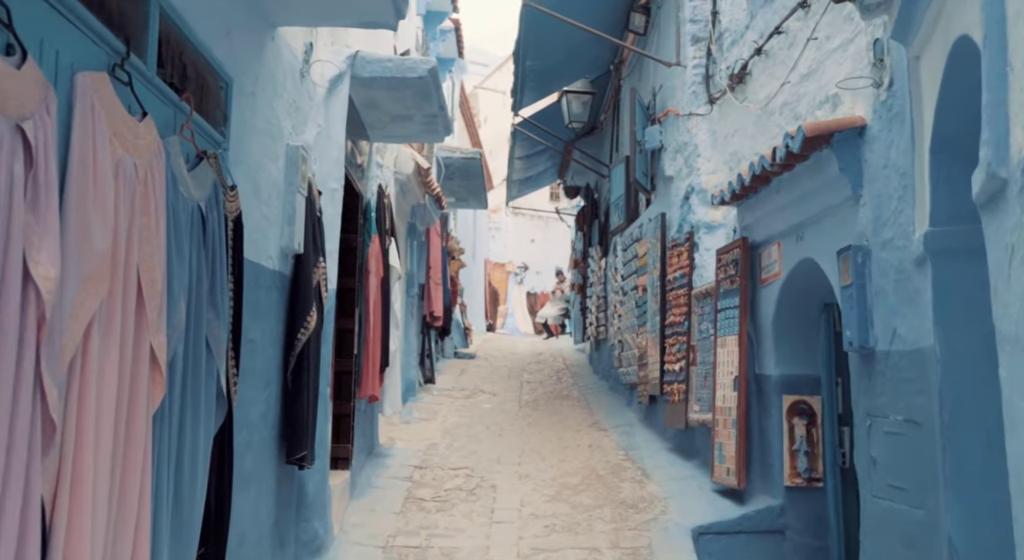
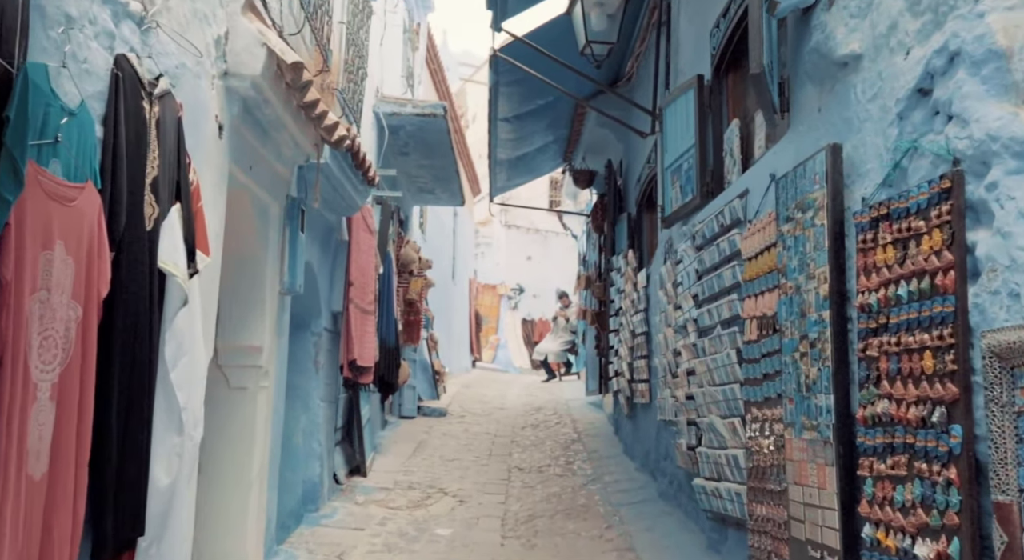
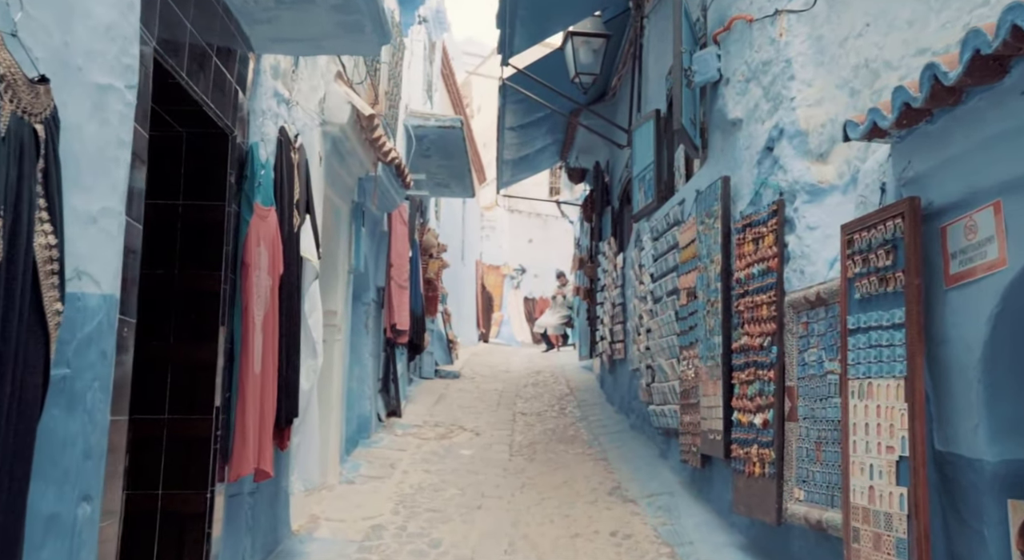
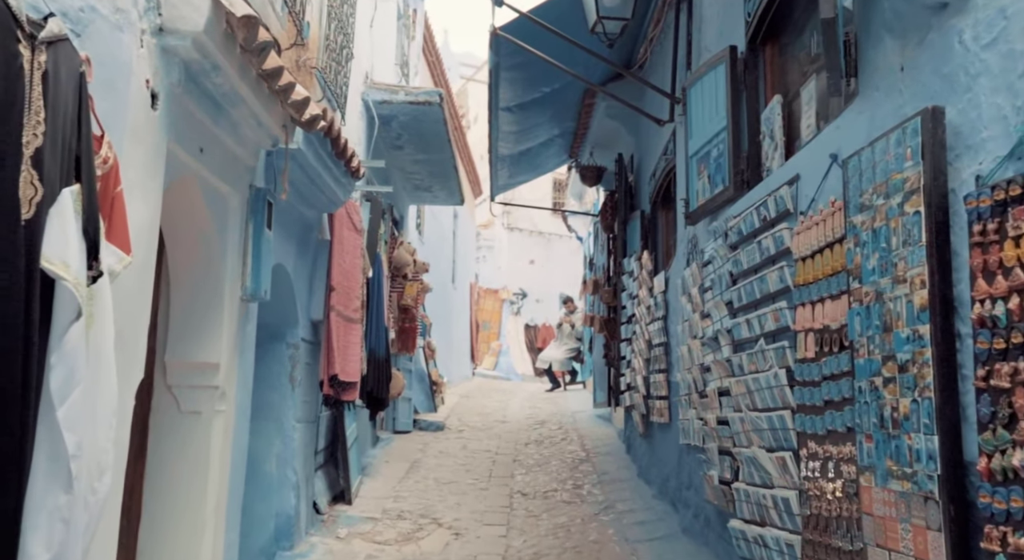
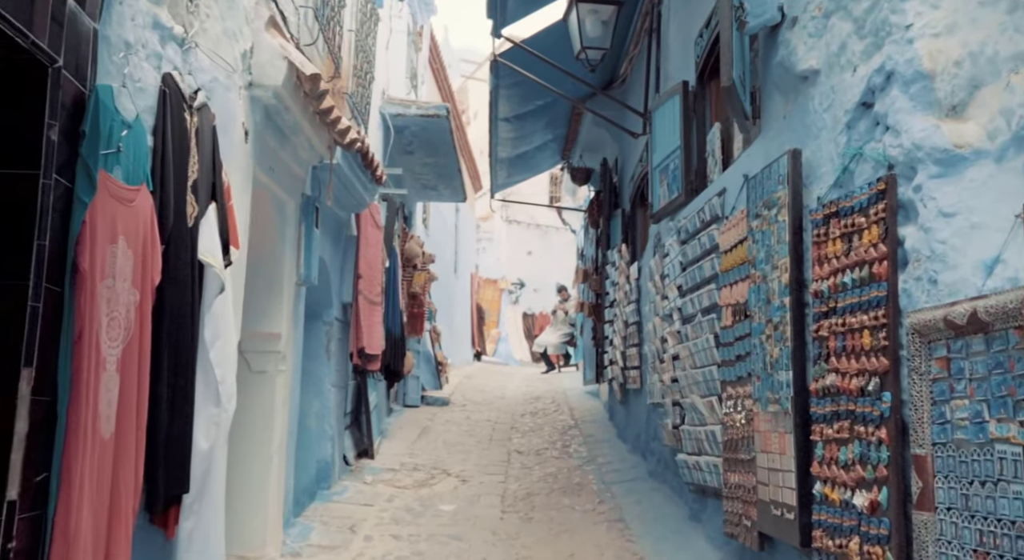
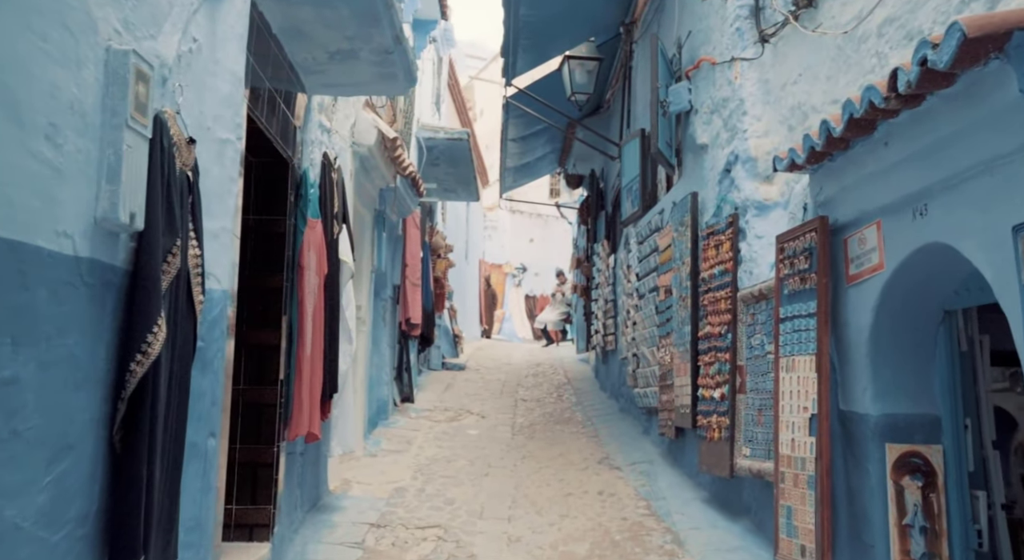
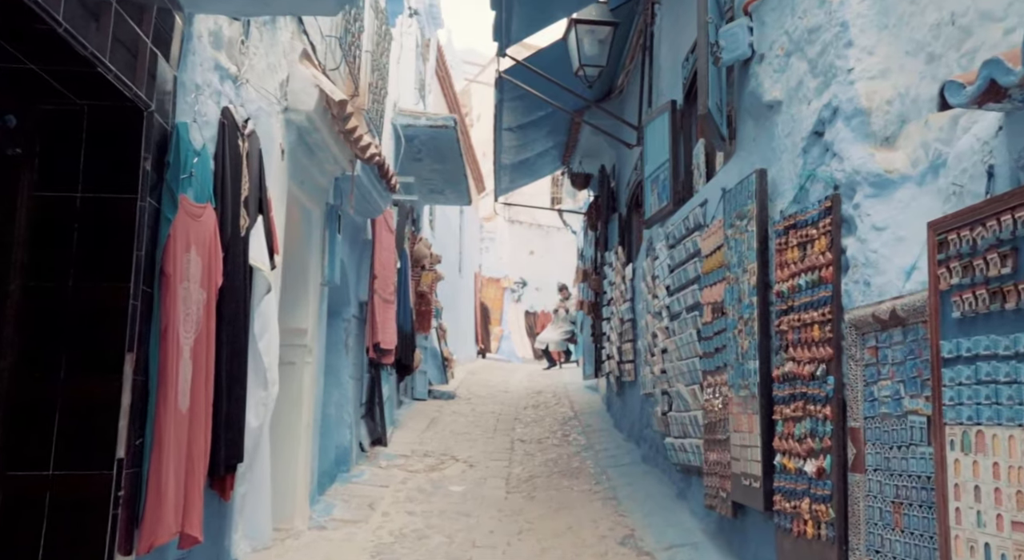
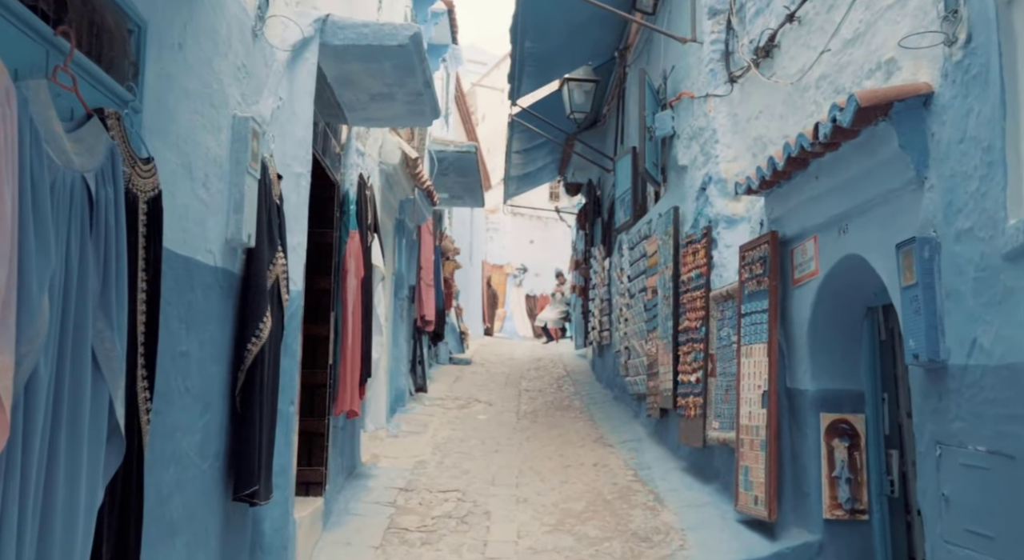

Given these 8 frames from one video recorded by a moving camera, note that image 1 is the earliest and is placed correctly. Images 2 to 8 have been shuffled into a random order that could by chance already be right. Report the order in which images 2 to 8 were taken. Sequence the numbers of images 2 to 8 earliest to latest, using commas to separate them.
8, 6, 3, 7, 5, 2, 4
